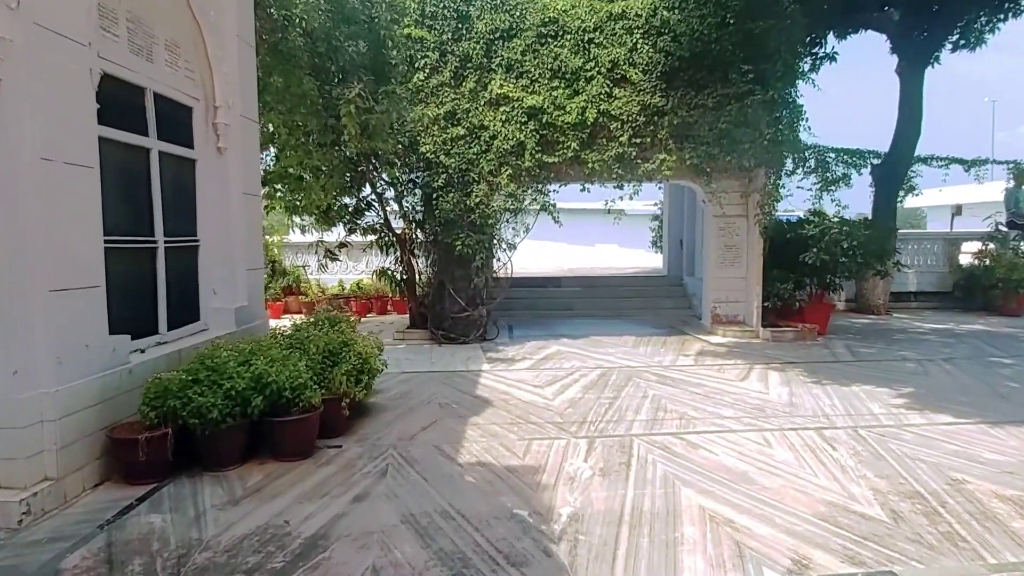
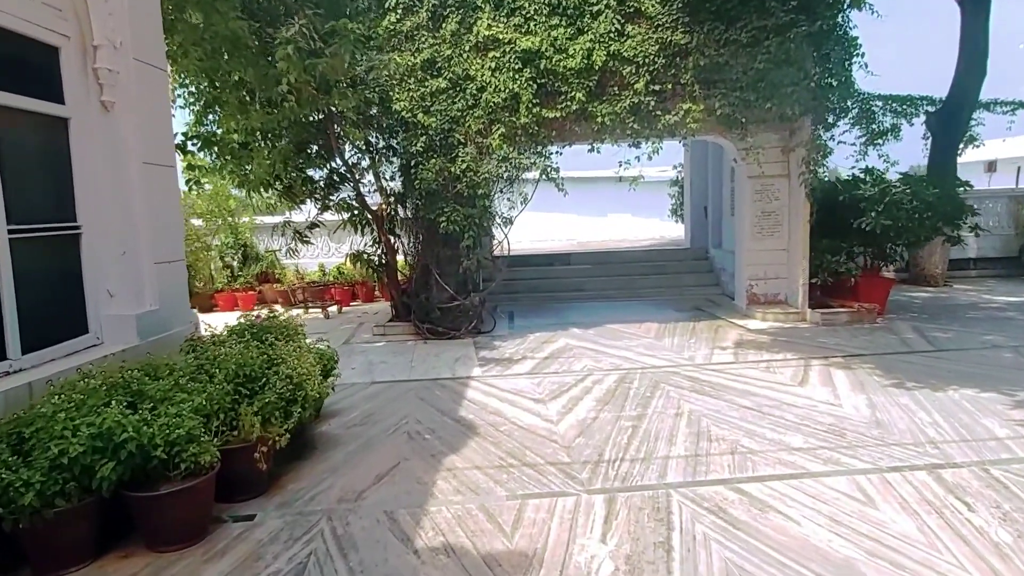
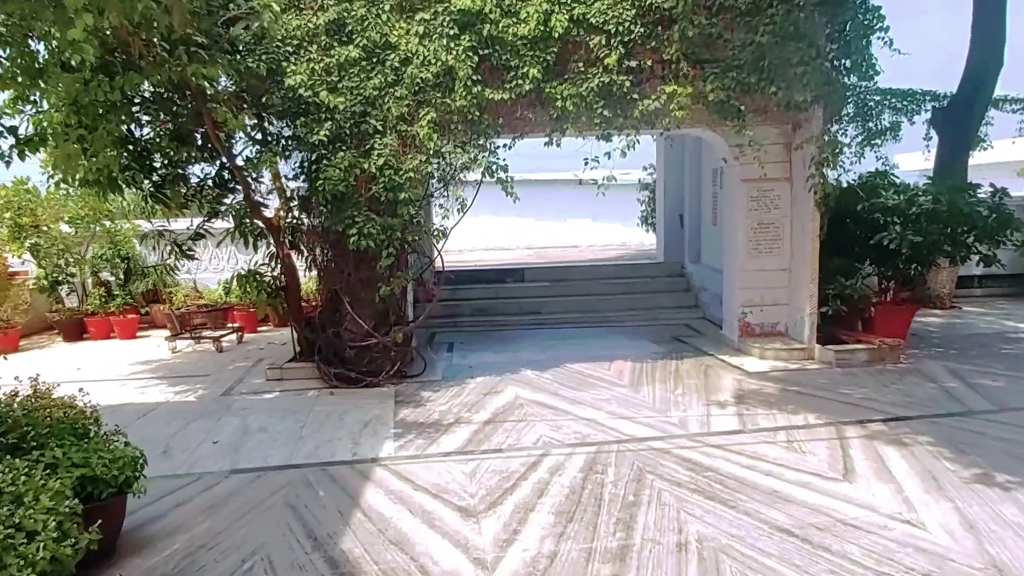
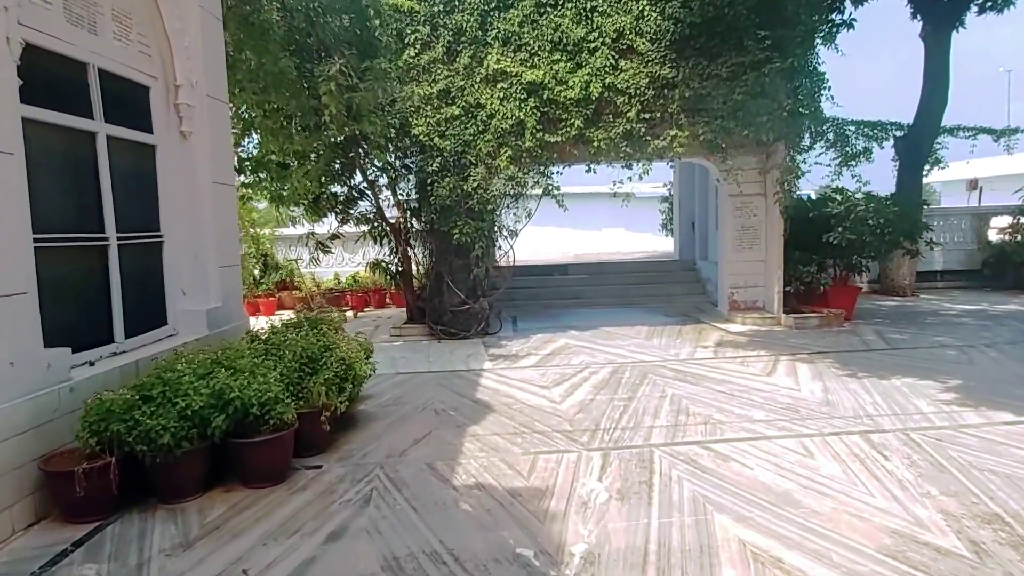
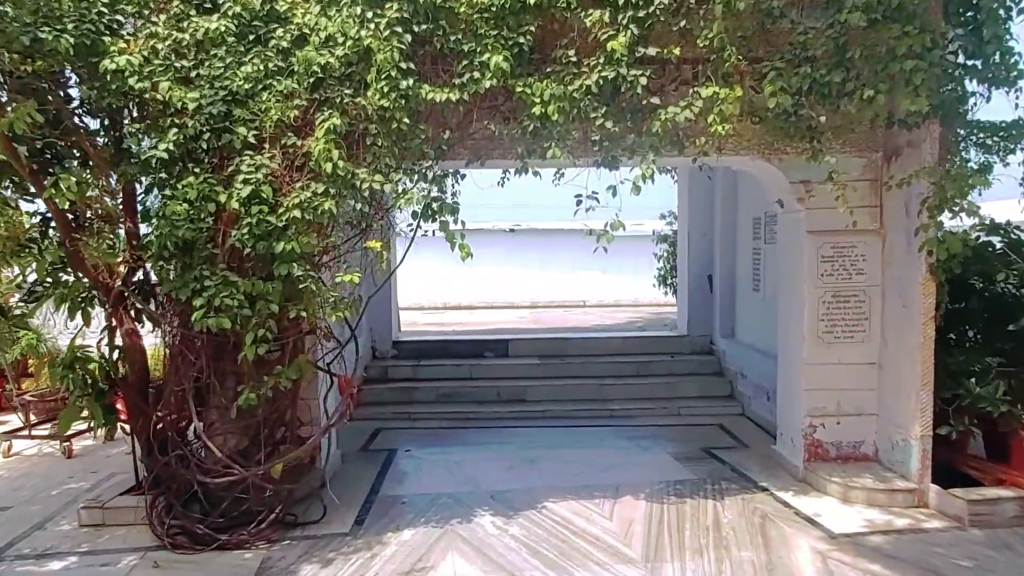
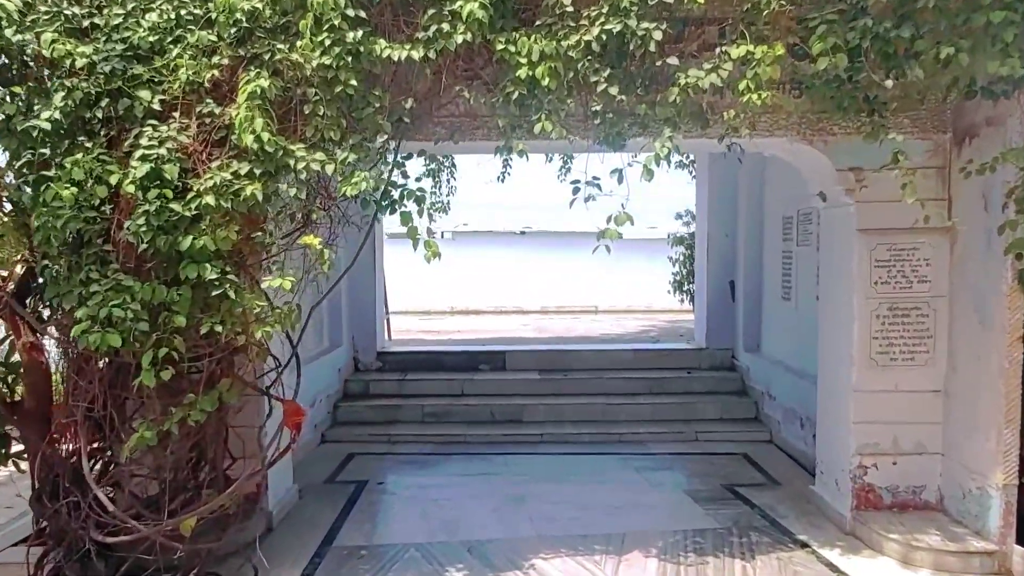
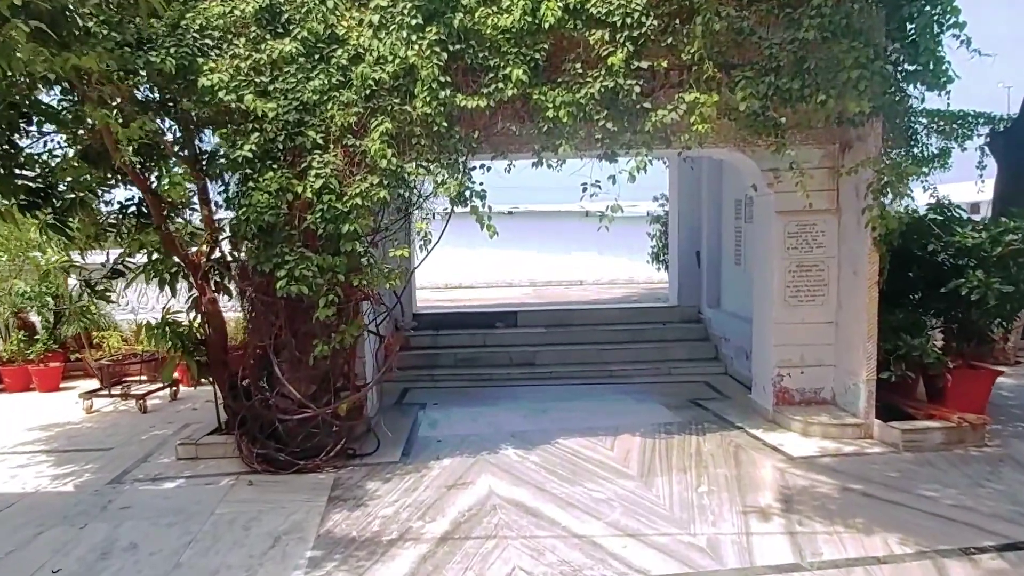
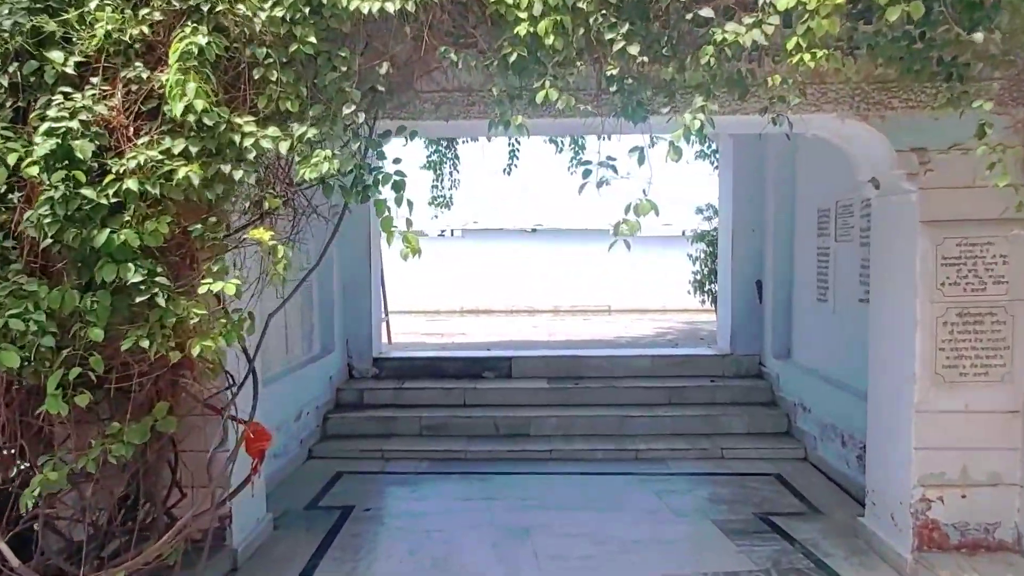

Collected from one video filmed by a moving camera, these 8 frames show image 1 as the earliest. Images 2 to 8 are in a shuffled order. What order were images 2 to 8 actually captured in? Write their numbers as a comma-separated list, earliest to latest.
4, 2, 3, 7, 5, 6, 8
